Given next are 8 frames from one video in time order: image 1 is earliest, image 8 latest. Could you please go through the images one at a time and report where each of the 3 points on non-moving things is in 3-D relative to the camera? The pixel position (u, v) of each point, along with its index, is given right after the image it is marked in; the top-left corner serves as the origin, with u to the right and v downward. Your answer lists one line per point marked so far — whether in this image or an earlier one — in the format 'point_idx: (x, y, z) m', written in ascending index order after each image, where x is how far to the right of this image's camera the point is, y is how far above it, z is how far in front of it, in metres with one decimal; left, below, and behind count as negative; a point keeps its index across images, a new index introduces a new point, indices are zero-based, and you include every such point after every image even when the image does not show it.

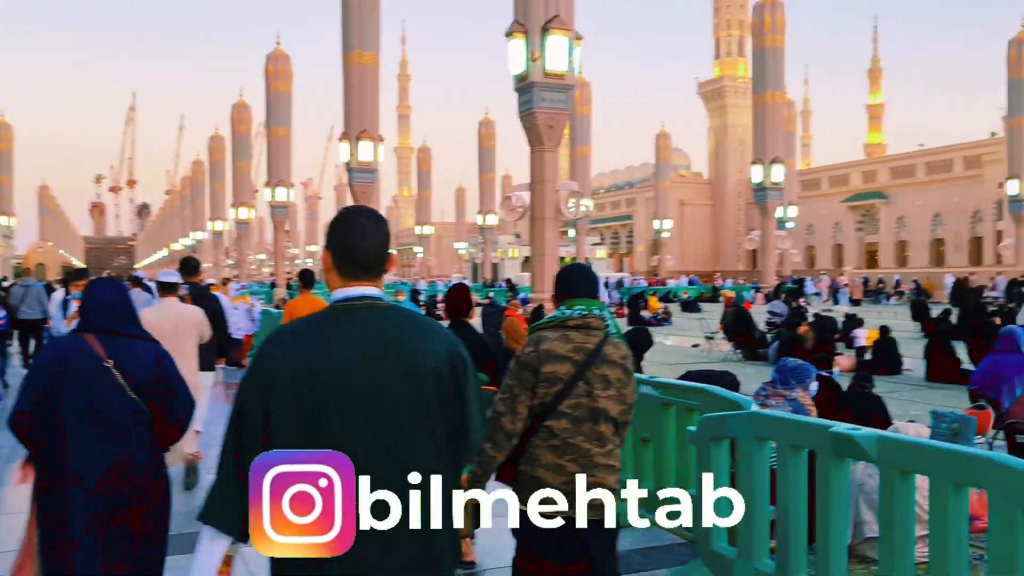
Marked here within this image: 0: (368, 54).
0: (-3.2, +5.2, +19.9) m
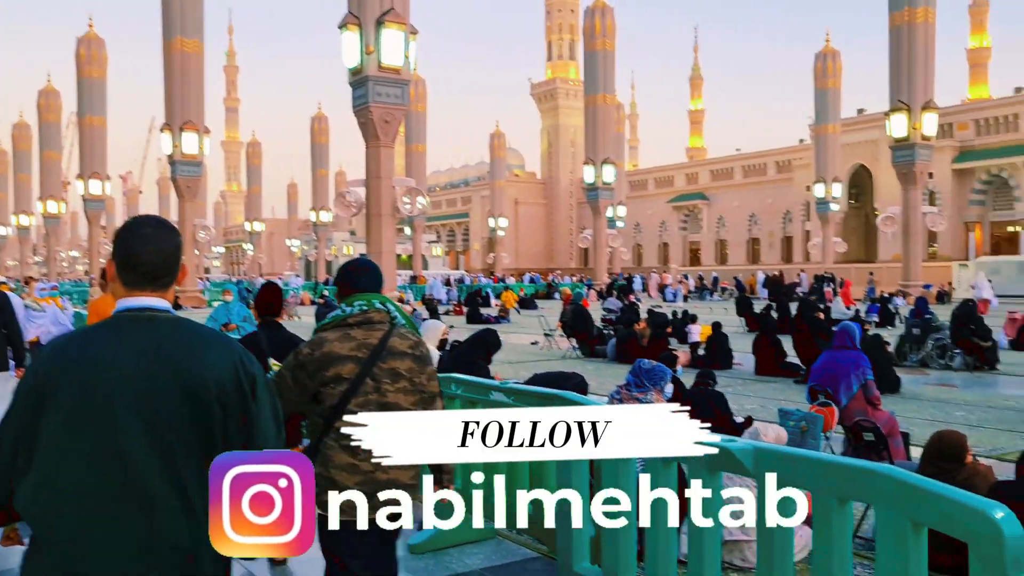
0: (-6.7, +5.2, +18.7) m
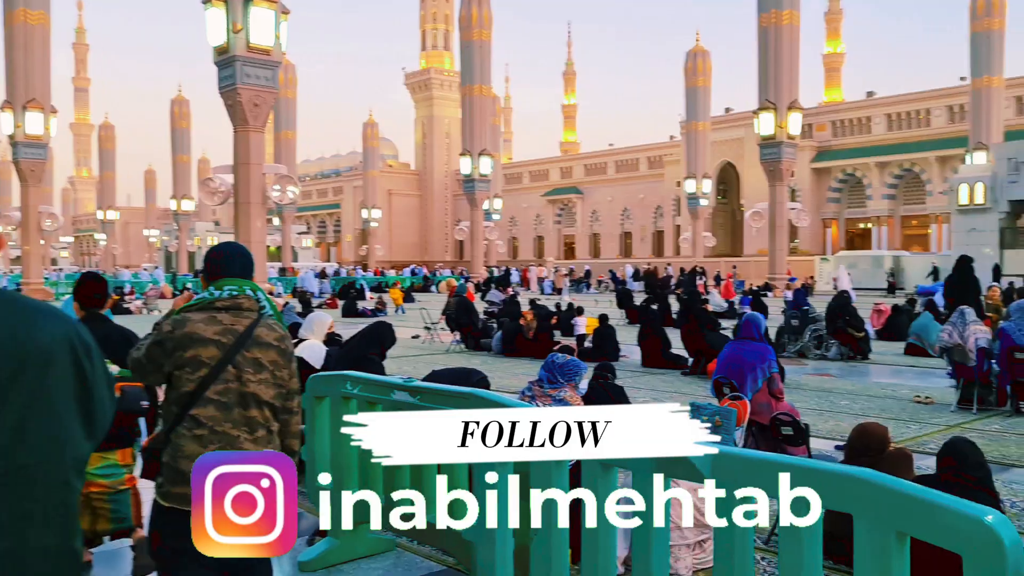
0: (-9.1, +5.3, +17.2) m
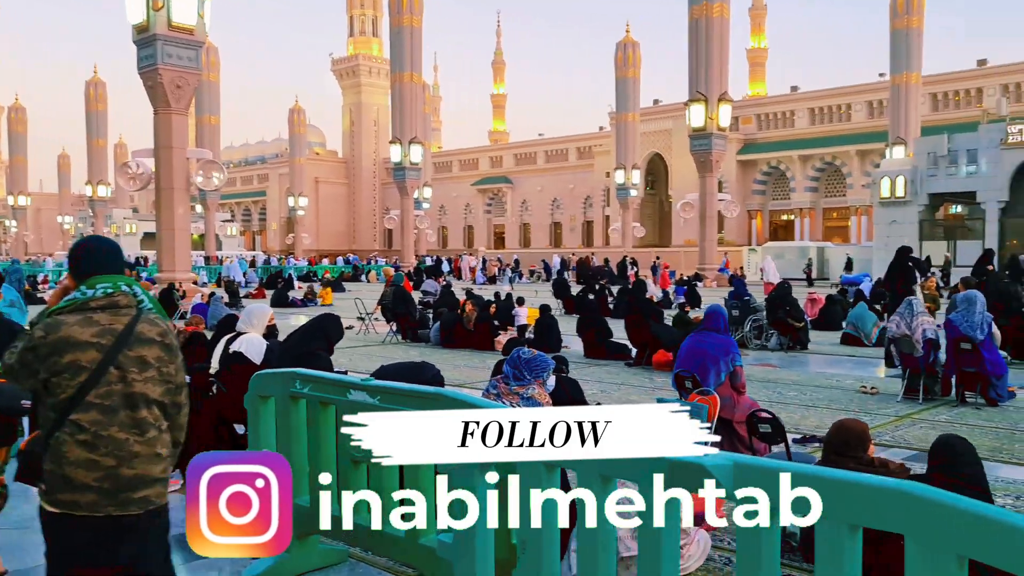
0: (-10.3, +5.5, +16.1) m
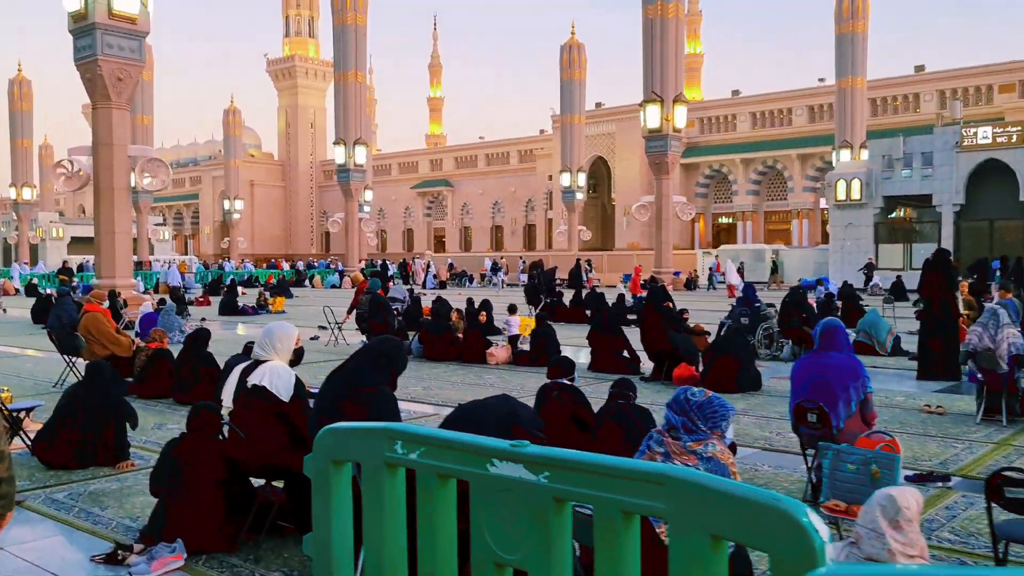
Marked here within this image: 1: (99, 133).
0: (-10.7, +5.4, +14.5) m
1: (-7.2, +2.7, +15.6) m
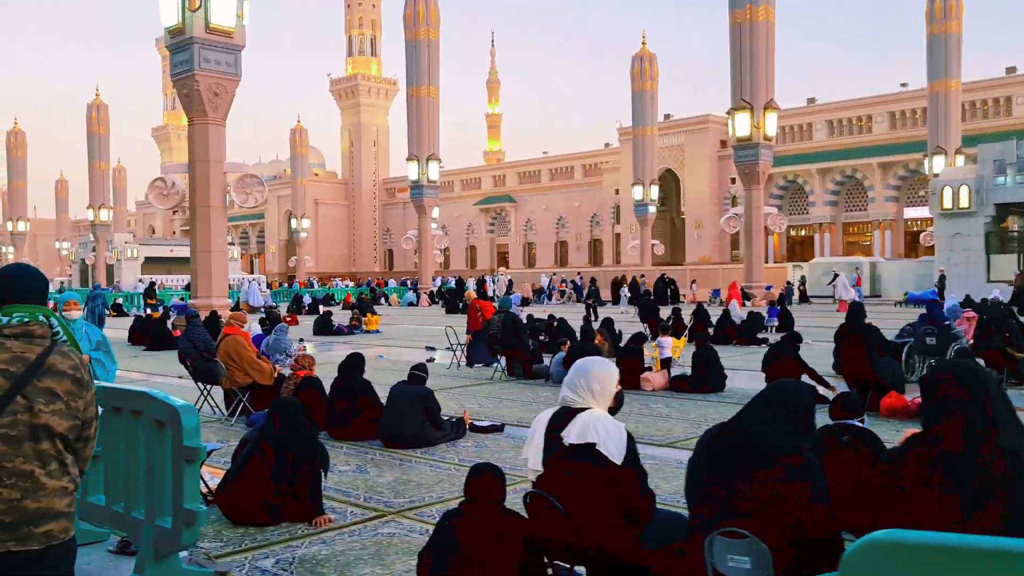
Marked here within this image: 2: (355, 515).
0: (-8.9, +5.0, +14.3) m
1: (-5.3, +2.4, +15.2) m
2: (-0.8, -1.1, +4.5) m
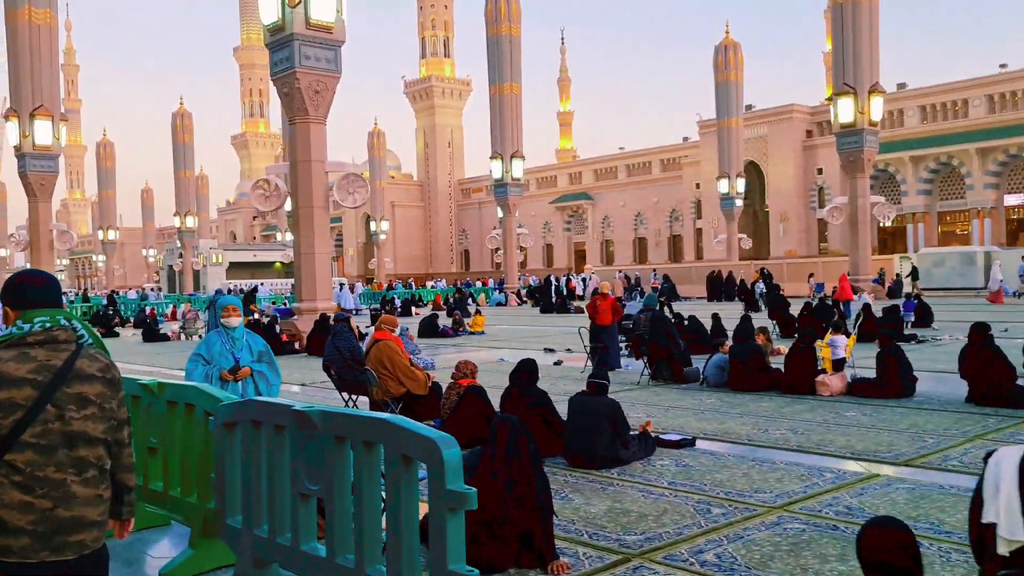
0: (-7.1, +4.9, +14.1) m
1: (-3.4, +2.3, +14.8) m
2: (+0.3, -1.1, +3.7) m
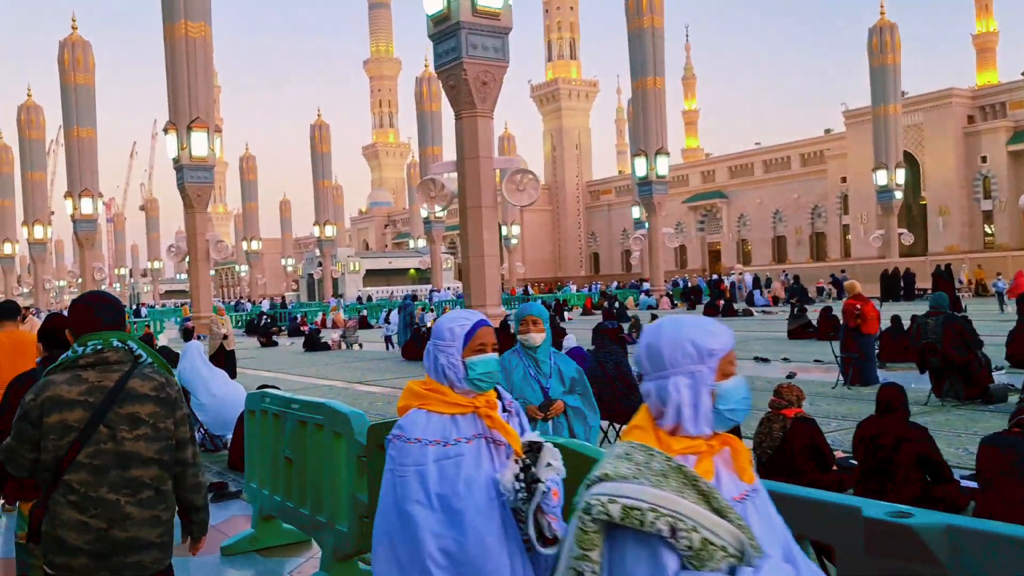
0: (-4.3, +4.8, +13.5) m
1: (-0.5, +2.2, +13.6) m
2: (+1.8, -1.1, +2.1) m
